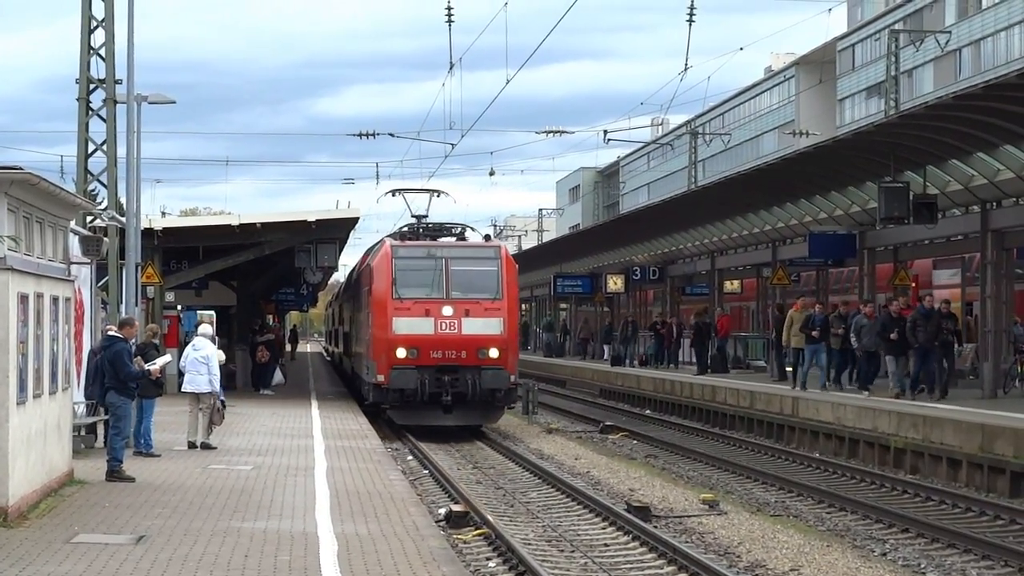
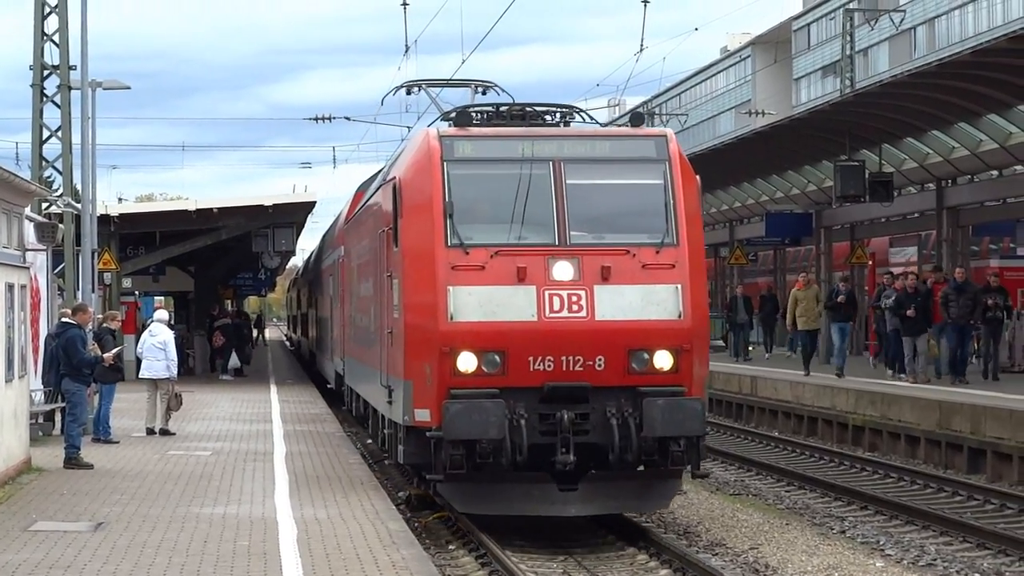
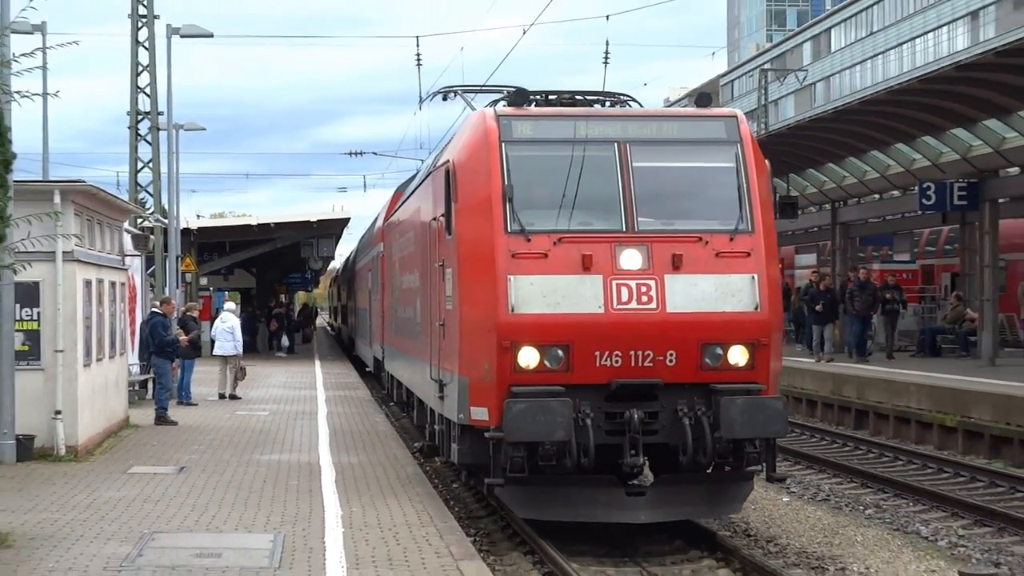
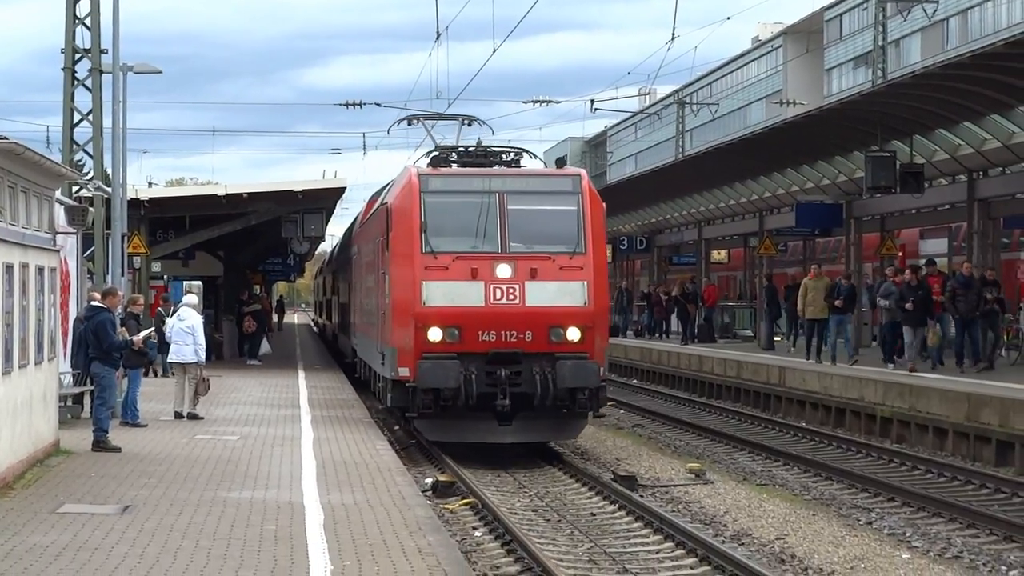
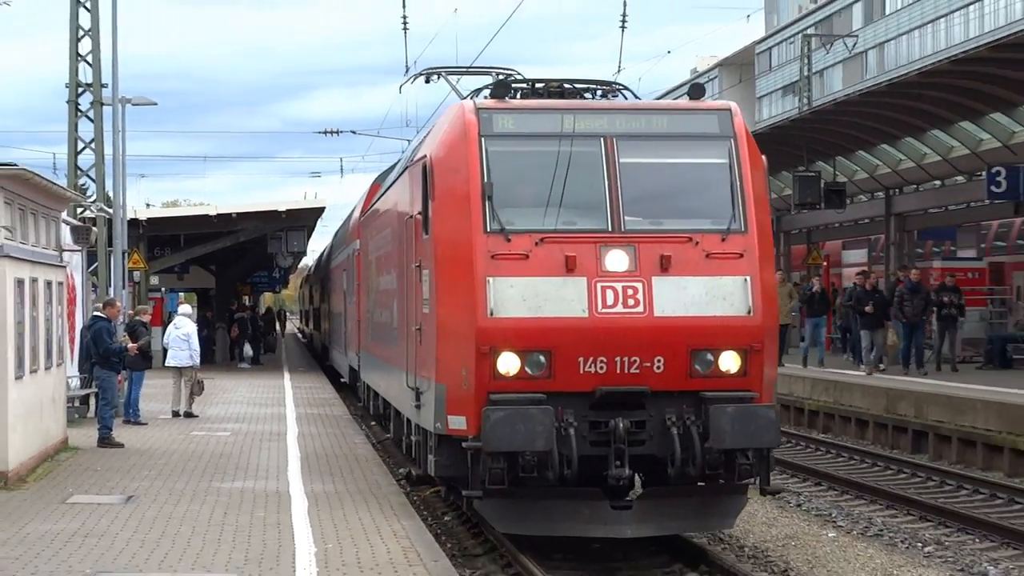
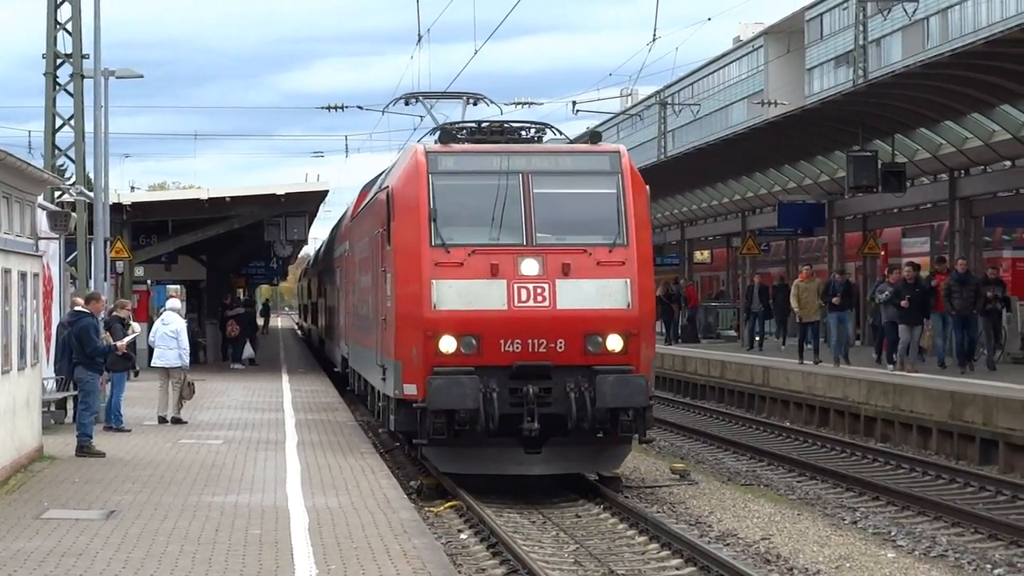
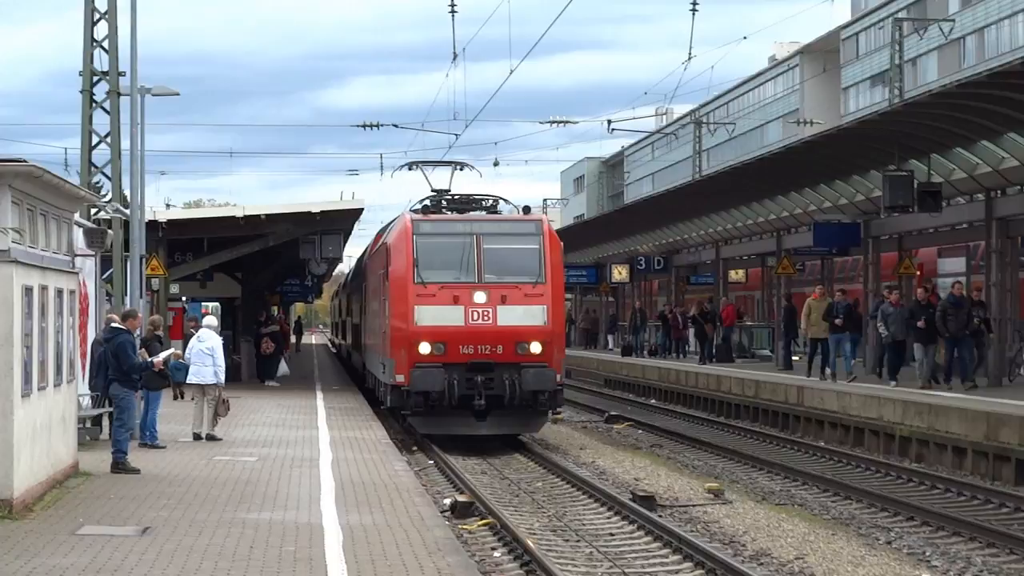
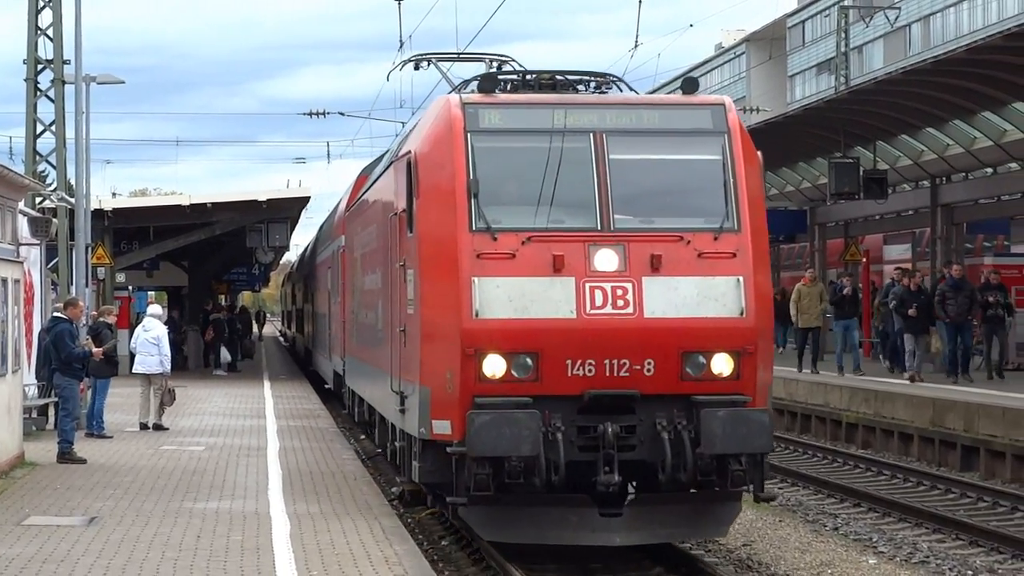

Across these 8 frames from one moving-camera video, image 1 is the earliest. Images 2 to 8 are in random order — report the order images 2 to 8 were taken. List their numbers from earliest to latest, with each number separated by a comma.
7, 4, 6, 2, 8, 5, 3
